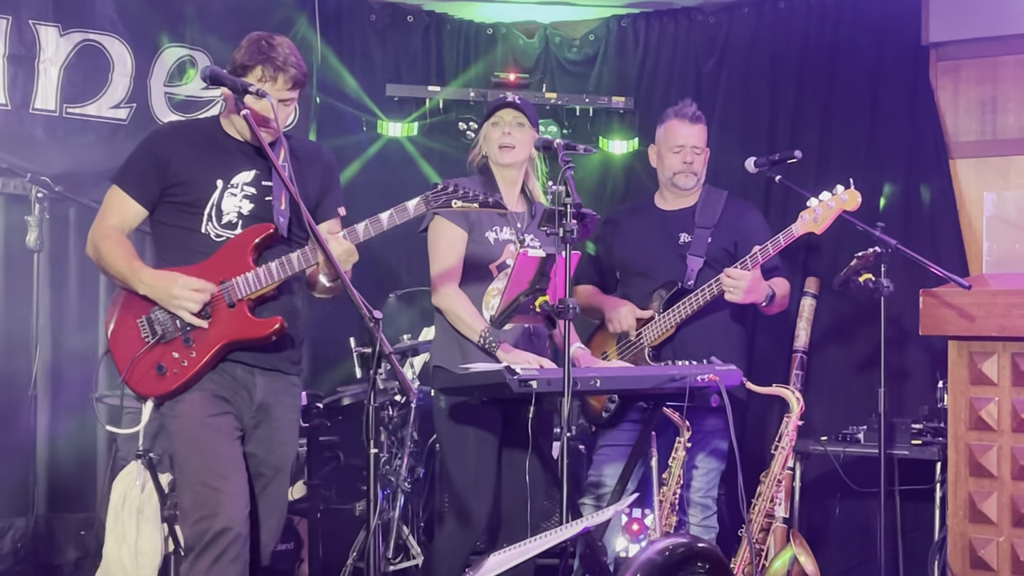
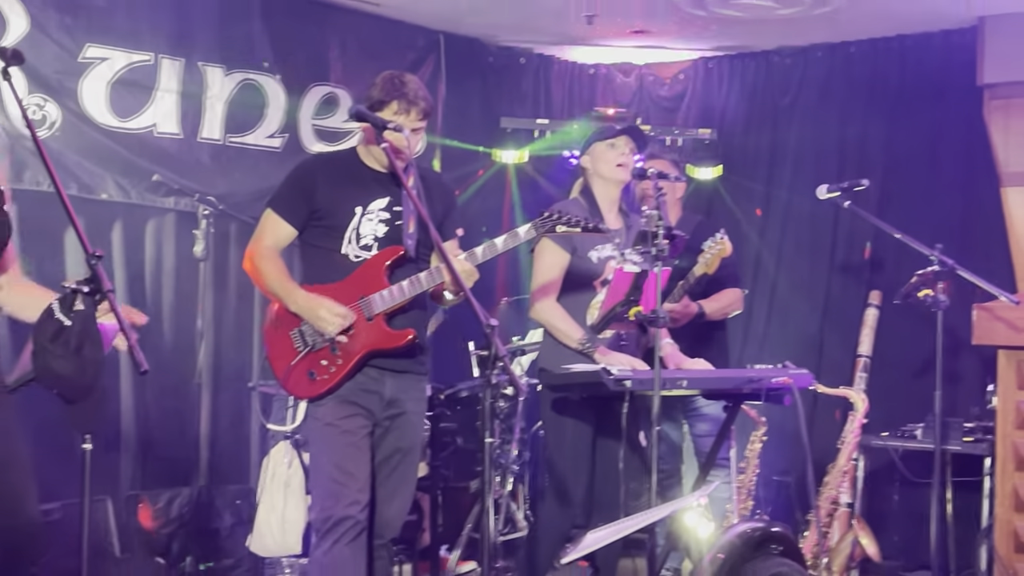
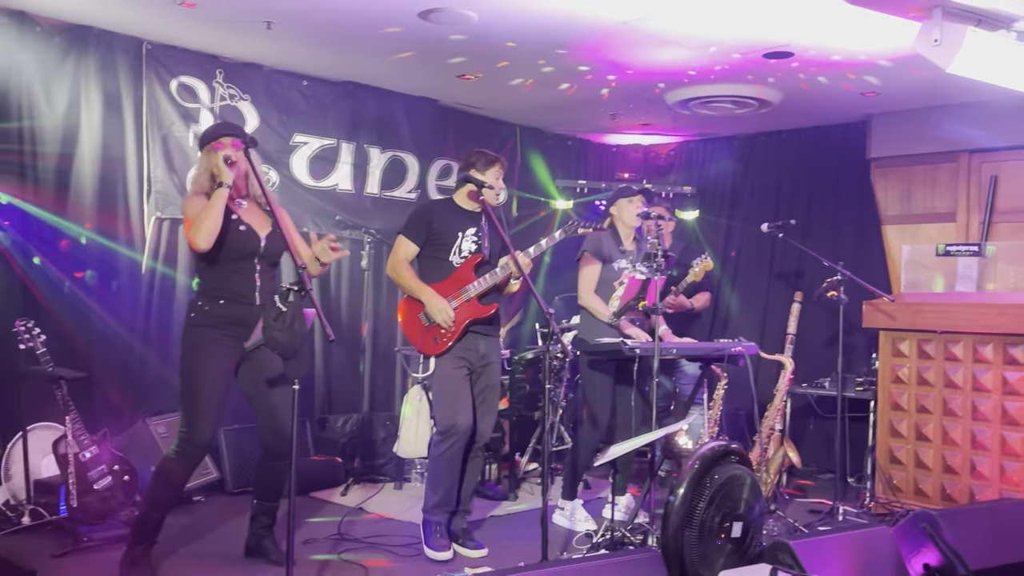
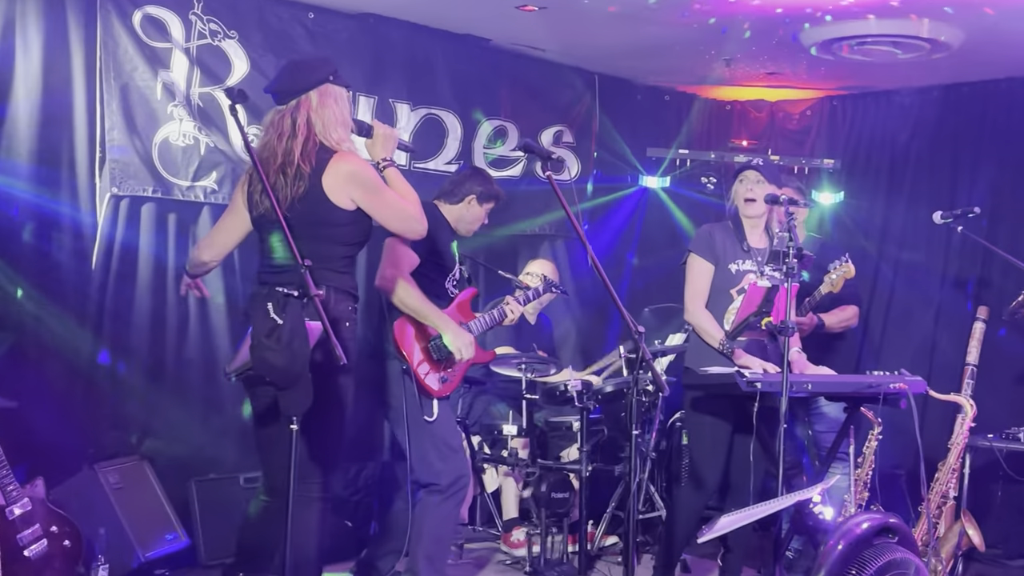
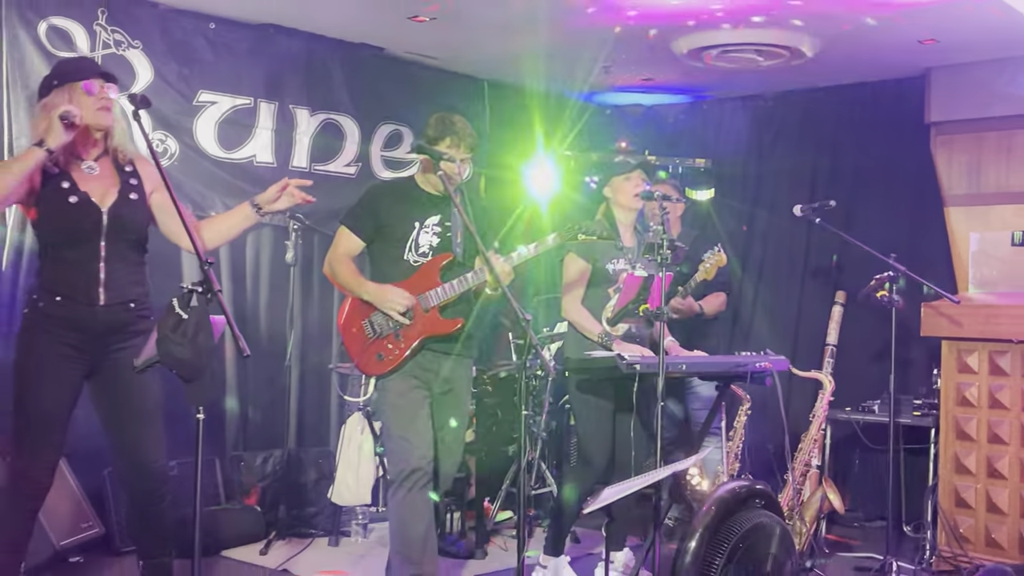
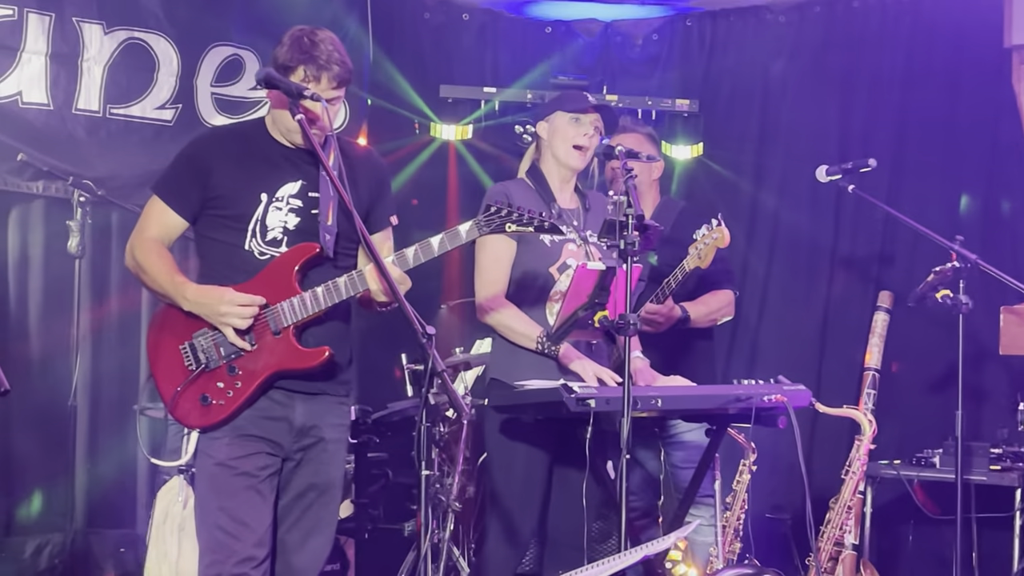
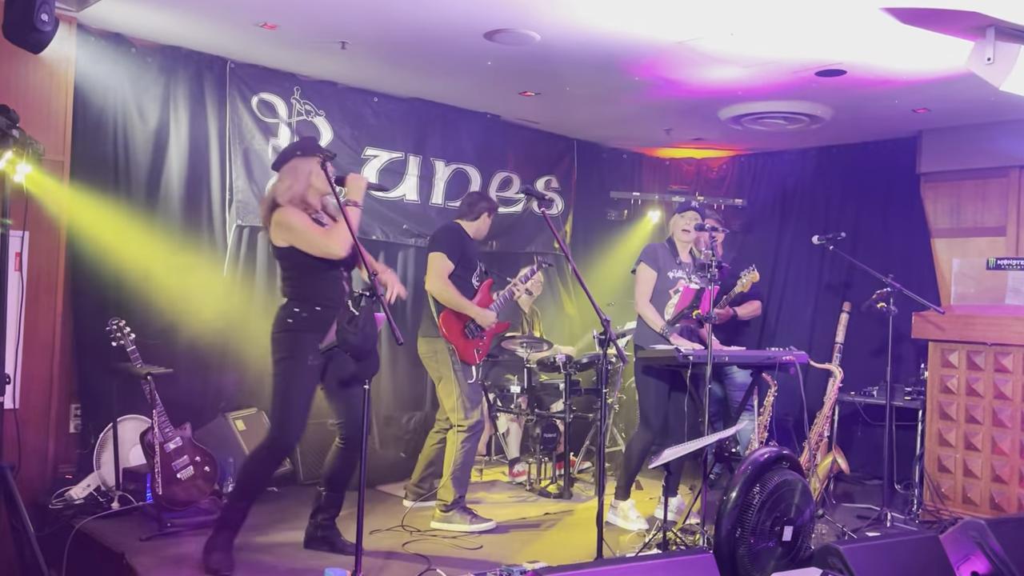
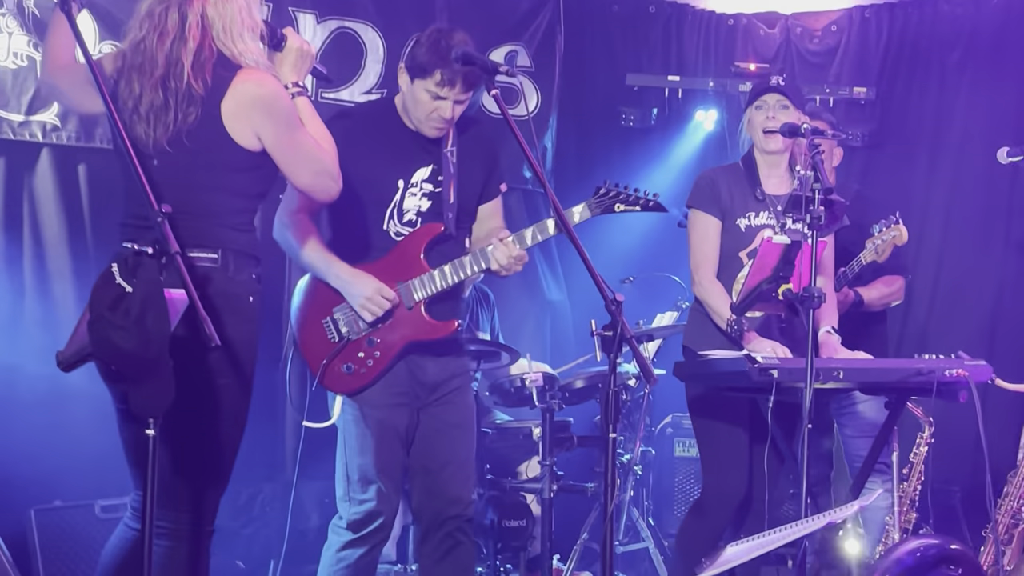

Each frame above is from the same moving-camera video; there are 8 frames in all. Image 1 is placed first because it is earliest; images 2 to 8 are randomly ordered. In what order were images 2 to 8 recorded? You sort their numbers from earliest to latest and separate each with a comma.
6, 2, 5, 3, 7, 4, 8
